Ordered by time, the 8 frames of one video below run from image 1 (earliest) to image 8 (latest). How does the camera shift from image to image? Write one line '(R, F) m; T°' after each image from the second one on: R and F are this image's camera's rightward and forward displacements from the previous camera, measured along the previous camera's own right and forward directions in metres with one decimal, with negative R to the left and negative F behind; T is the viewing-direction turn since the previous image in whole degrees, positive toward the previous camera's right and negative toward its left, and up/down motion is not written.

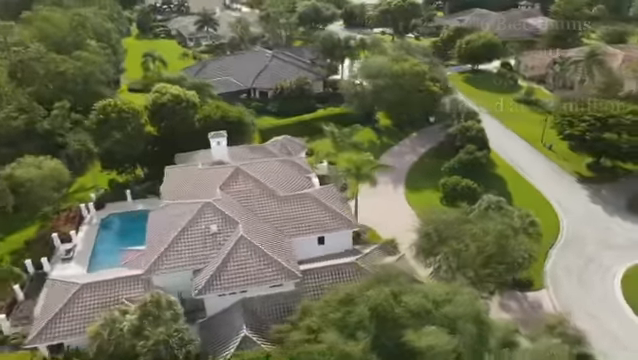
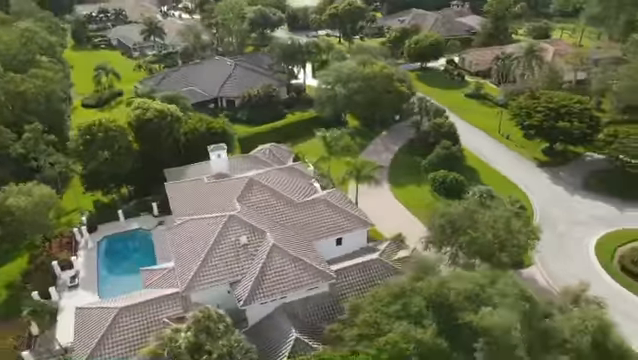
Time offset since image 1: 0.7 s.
(-5.9, -1.3) m; +8°
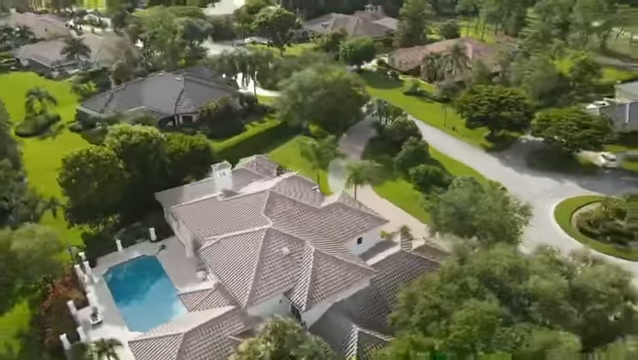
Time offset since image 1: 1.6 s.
(-8.6, -1.6) m; +11°
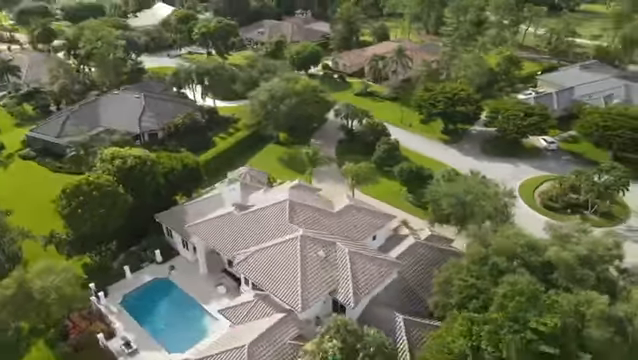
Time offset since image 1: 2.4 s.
(-7.9, -1.5) m; +10°
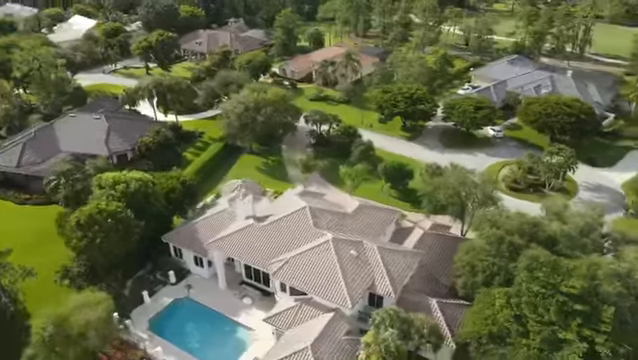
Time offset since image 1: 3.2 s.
(-8.3, -1.6) m; +10°
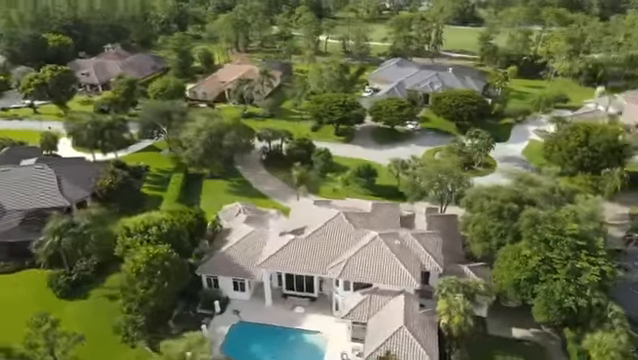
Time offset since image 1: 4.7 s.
(-16.5, -2.1) m; +18°
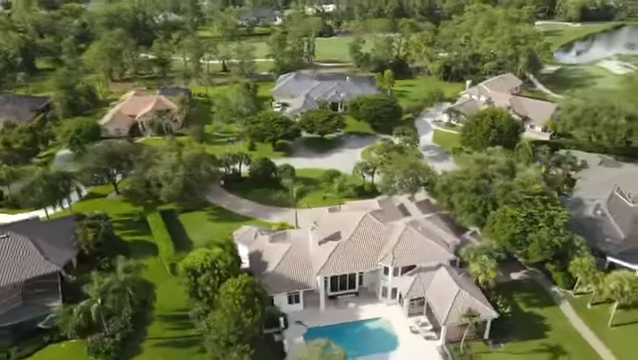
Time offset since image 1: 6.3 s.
(-19.8, -2.1) m; +20°
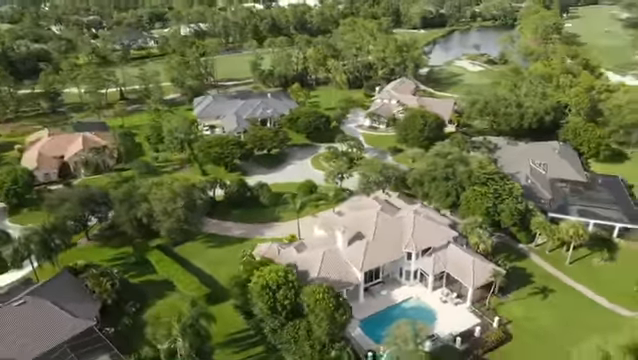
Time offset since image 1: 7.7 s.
(-19.1, -2.5) m; +17°
